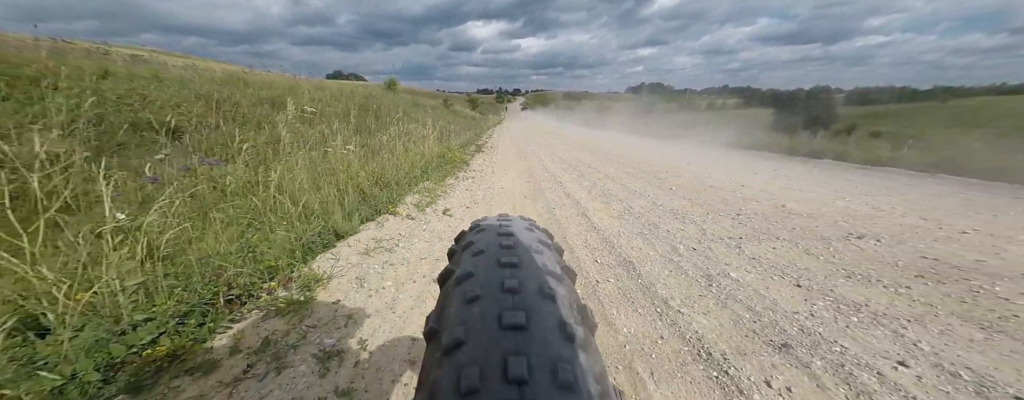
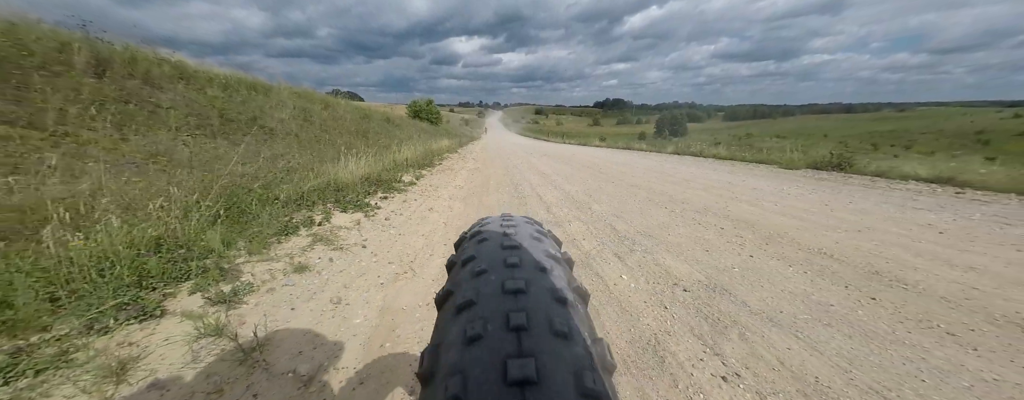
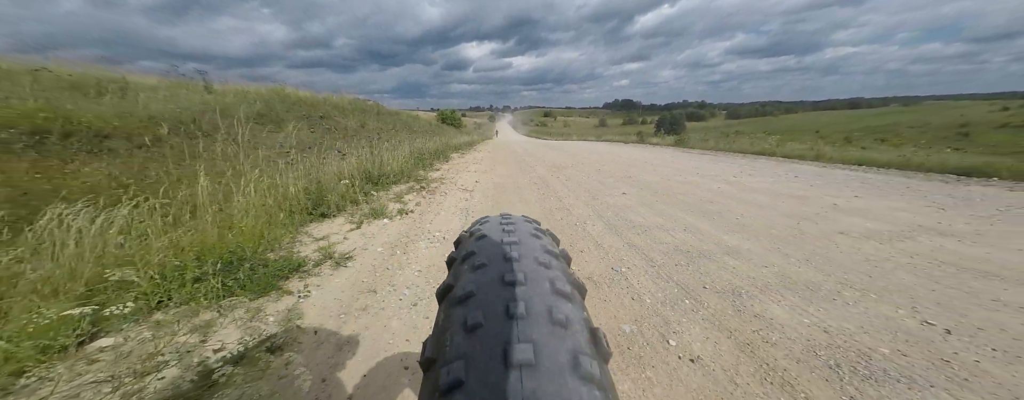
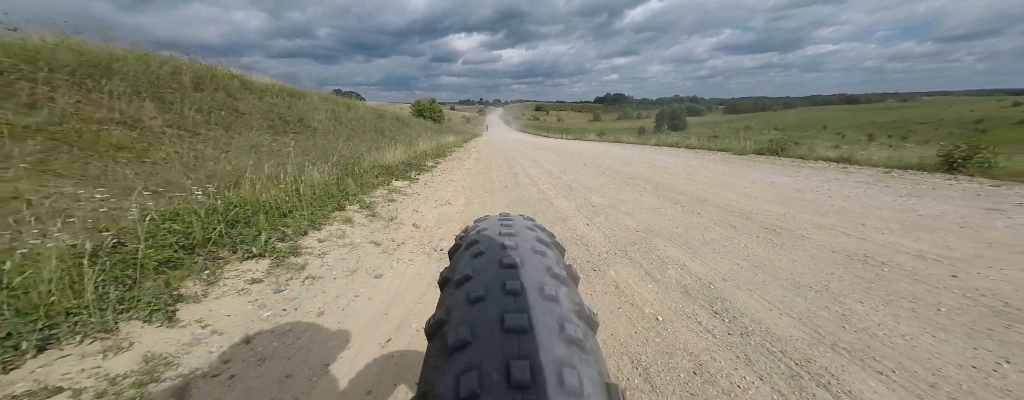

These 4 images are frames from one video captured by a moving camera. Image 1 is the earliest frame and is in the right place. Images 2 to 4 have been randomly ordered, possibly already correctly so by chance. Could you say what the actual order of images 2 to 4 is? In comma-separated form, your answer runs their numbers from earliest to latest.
2, 4, 3
